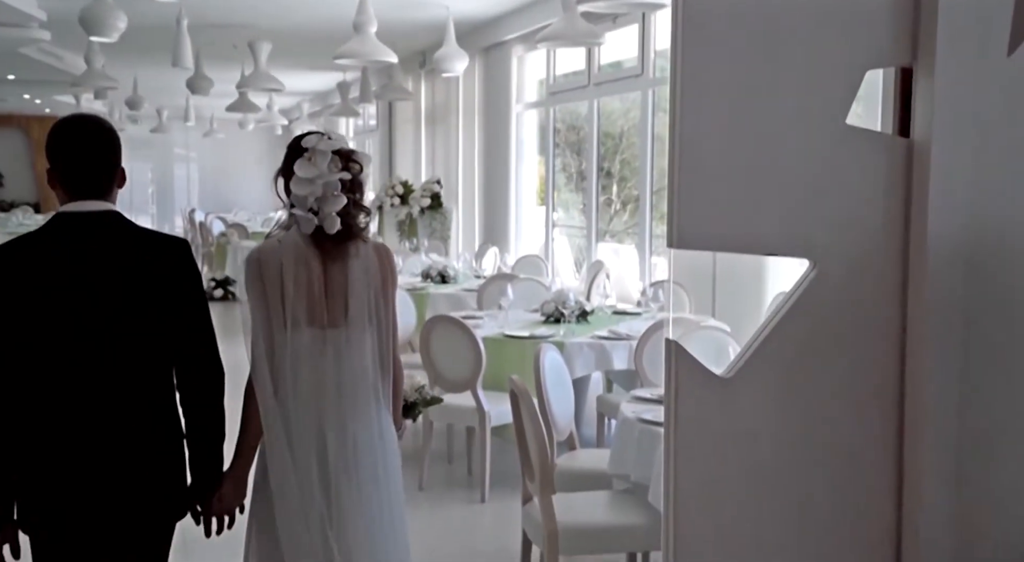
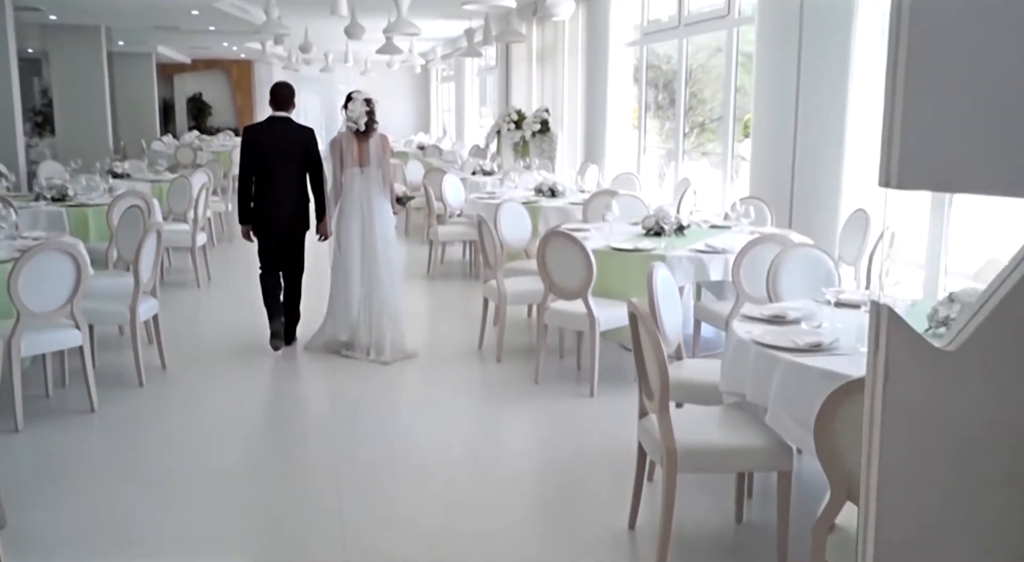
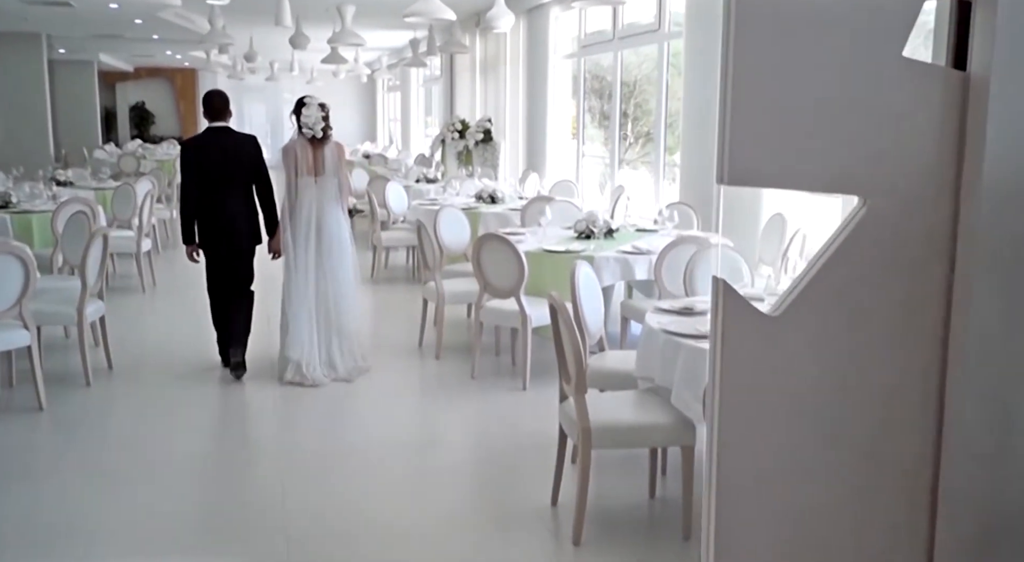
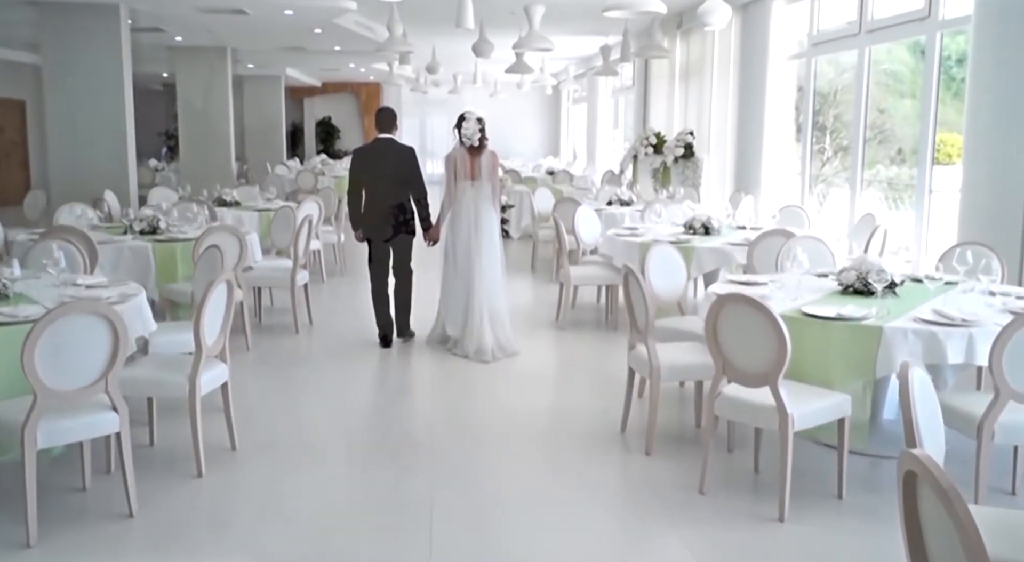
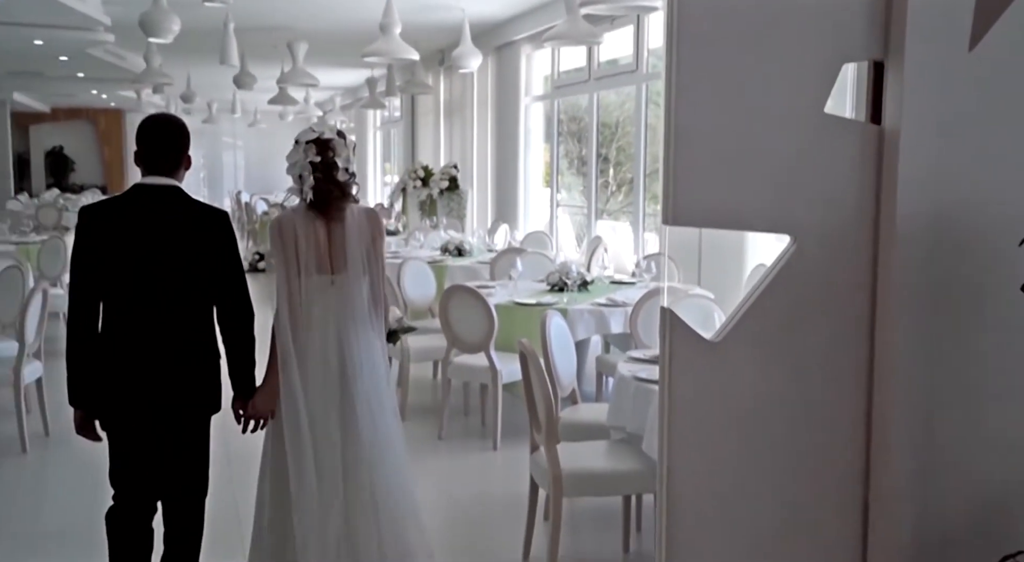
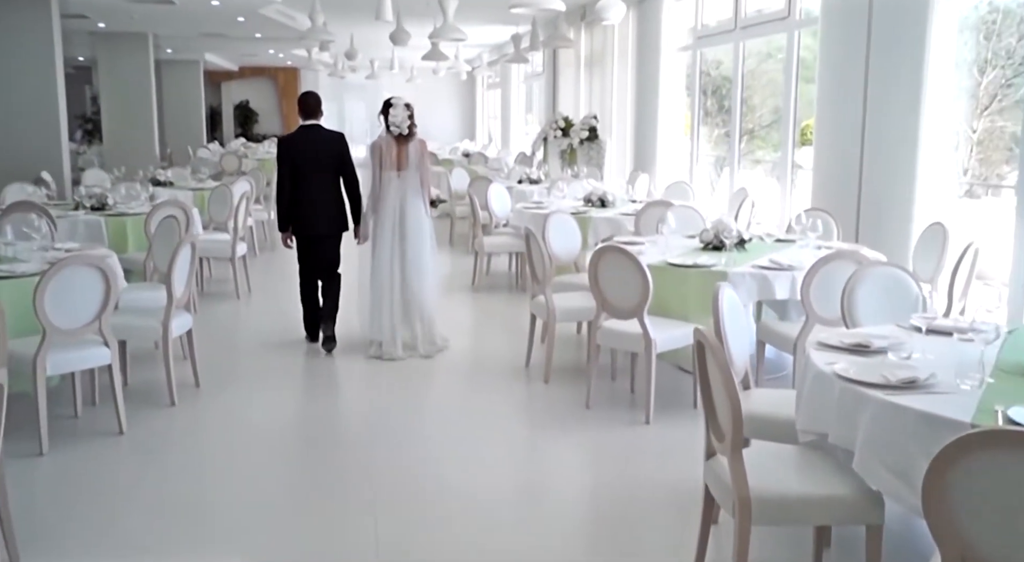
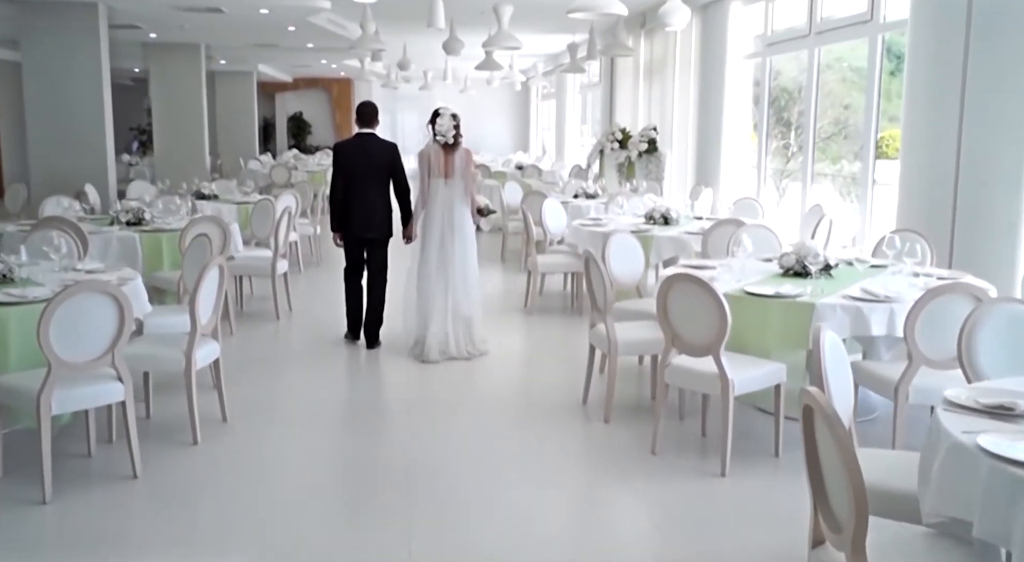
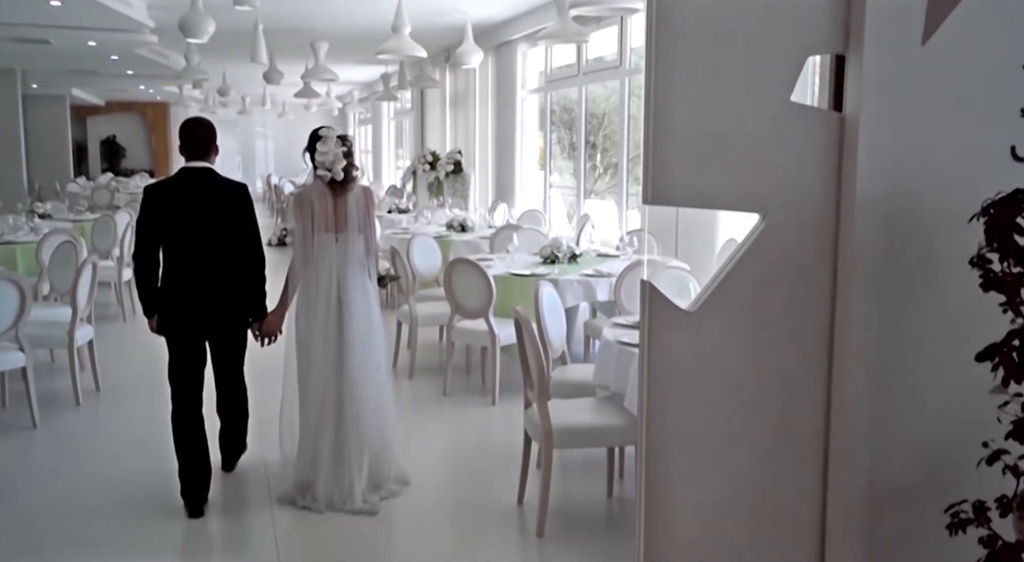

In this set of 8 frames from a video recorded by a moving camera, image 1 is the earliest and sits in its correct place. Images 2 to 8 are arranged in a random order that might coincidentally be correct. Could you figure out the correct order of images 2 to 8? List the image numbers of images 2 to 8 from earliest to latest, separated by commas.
5, 8, 3, 2, 6, 7, 4
